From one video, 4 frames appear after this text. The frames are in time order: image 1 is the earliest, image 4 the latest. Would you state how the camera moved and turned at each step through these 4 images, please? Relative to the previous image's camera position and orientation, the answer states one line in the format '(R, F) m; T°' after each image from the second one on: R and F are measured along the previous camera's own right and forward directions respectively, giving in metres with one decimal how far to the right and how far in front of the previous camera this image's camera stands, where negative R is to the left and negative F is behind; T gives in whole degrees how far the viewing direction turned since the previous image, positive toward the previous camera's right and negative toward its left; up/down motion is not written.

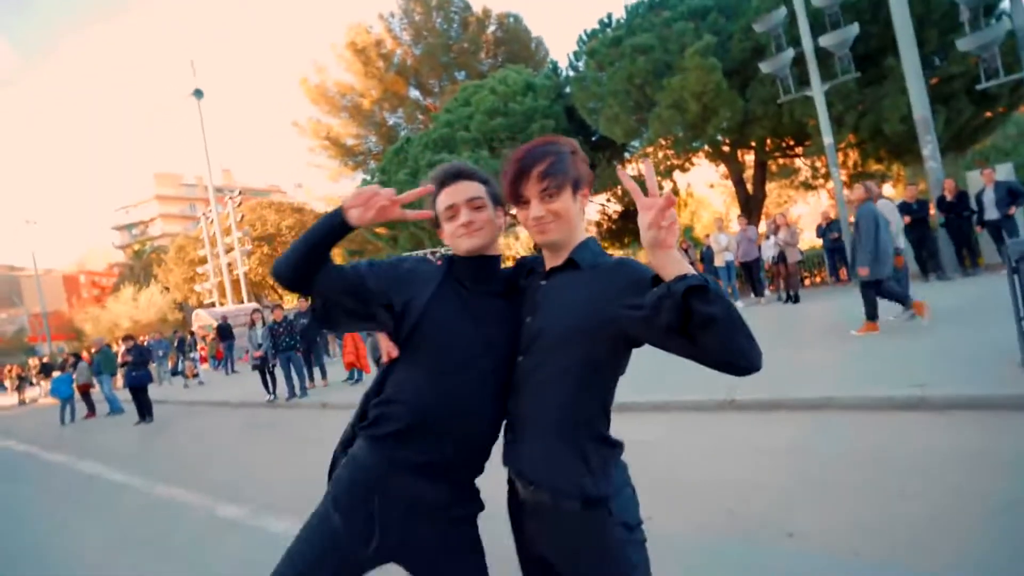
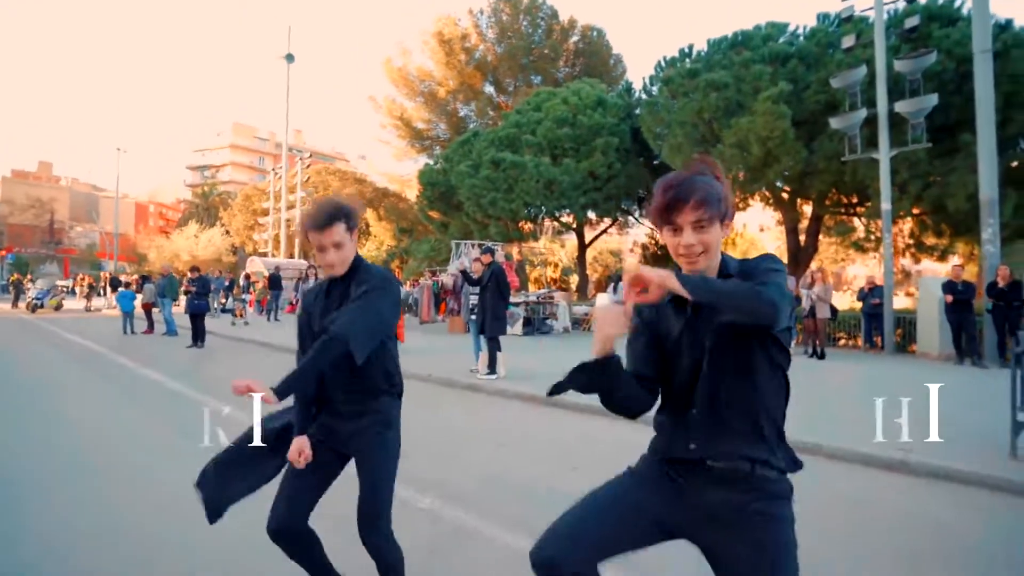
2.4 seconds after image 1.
(+0.1, -0.7) m; -4°
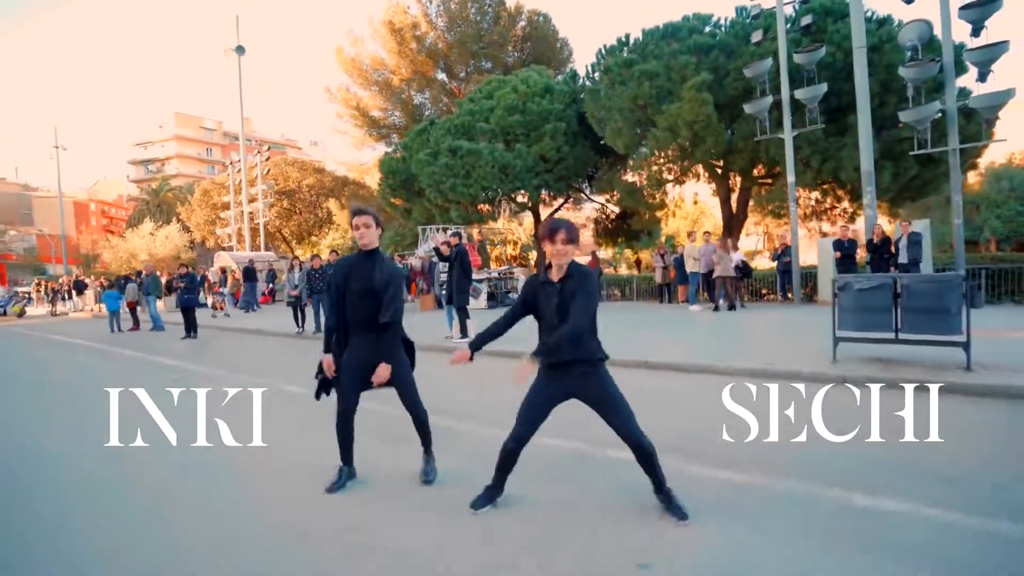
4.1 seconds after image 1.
(-0.1, -2.0) m; +4°
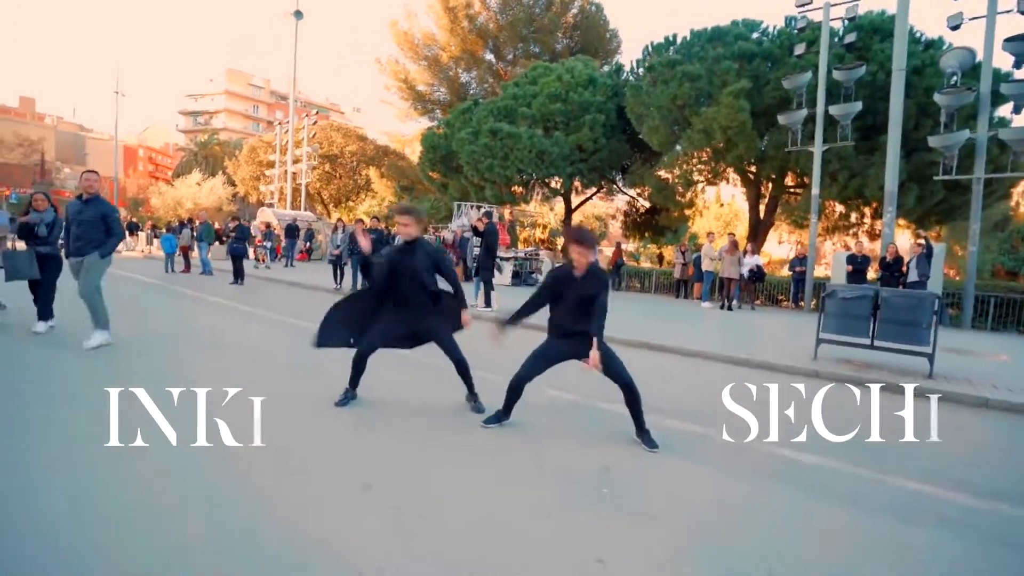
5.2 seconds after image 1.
(0.0, -1.1) m; -2°
